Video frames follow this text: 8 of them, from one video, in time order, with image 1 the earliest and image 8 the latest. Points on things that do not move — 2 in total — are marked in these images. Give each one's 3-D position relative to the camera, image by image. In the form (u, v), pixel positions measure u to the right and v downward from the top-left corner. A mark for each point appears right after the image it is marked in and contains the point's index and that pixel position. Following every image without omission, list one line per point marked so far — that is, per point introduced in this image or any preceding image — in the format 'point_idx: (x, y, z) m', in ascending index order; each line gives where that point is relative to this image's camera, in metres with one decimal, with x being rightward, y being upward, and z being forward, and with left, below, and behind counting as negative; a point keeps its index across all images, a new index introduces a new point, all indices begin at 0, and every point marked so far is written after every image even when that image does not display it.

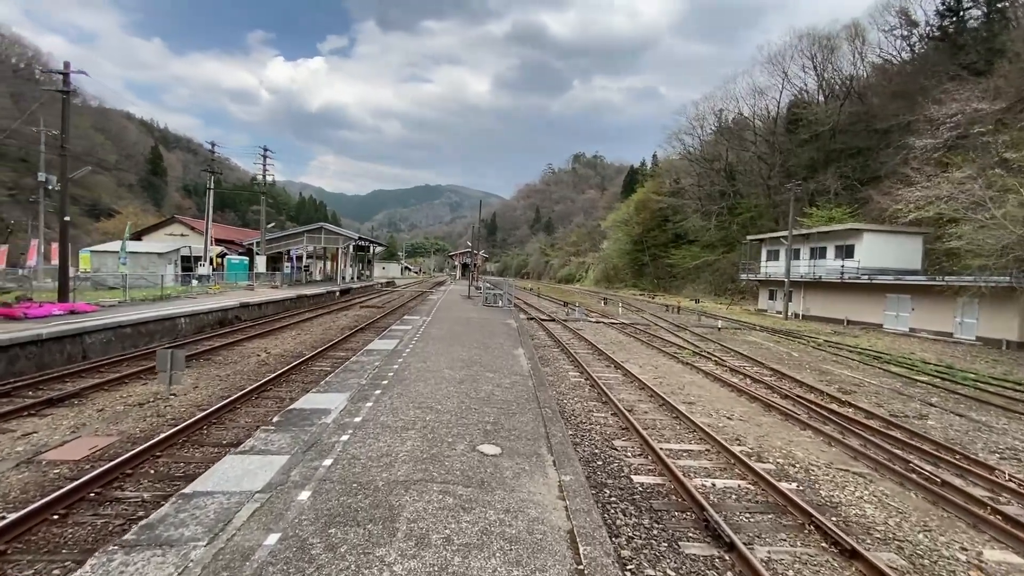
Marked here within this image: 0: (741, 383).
0: (+5.8, -2.4, +12.2) m
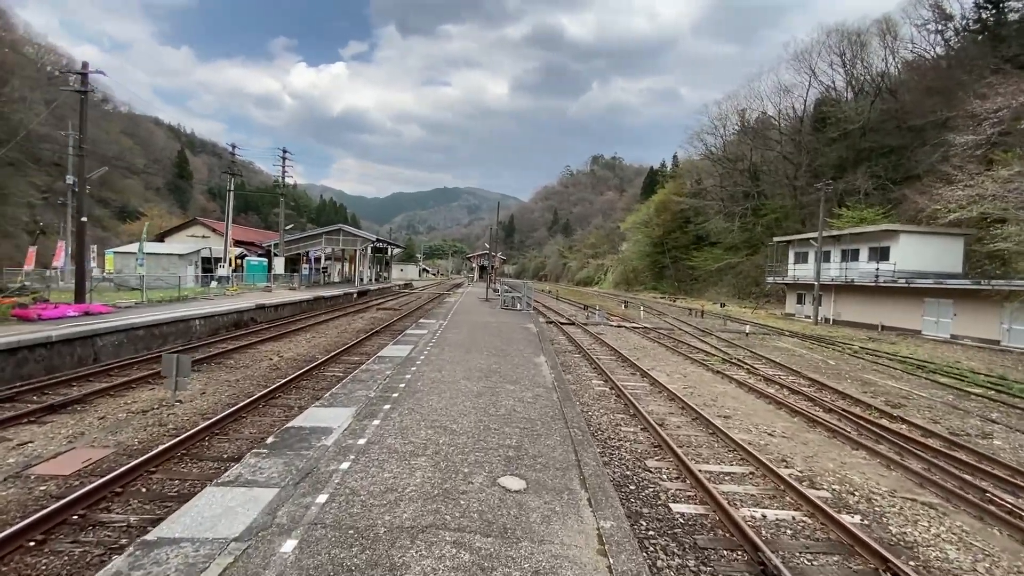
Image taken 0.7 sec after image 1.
0: (+6.3, -2.5, +11.3) m
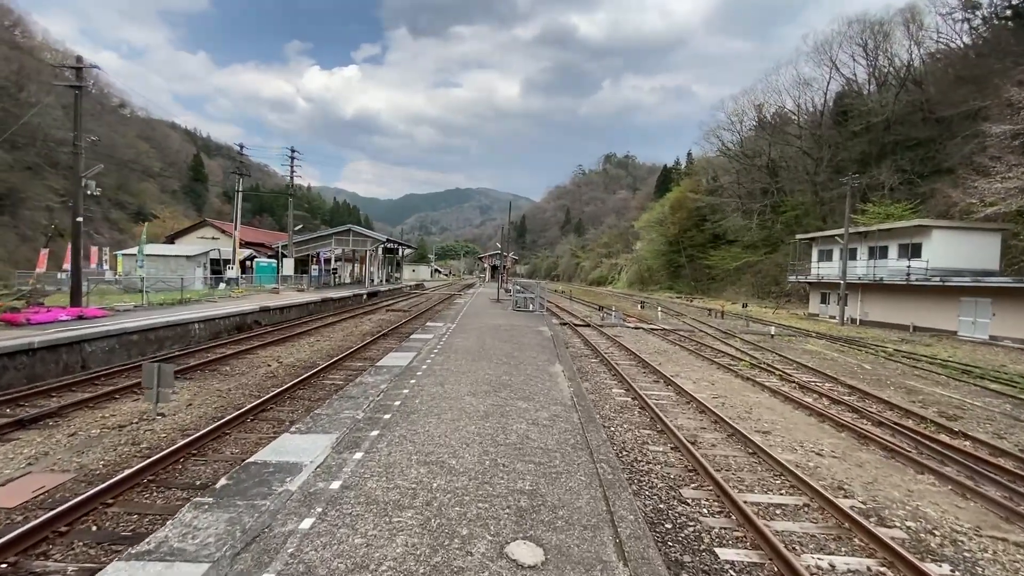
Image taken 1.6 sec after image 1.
0: (+6.5, -2.5, +10.3) m
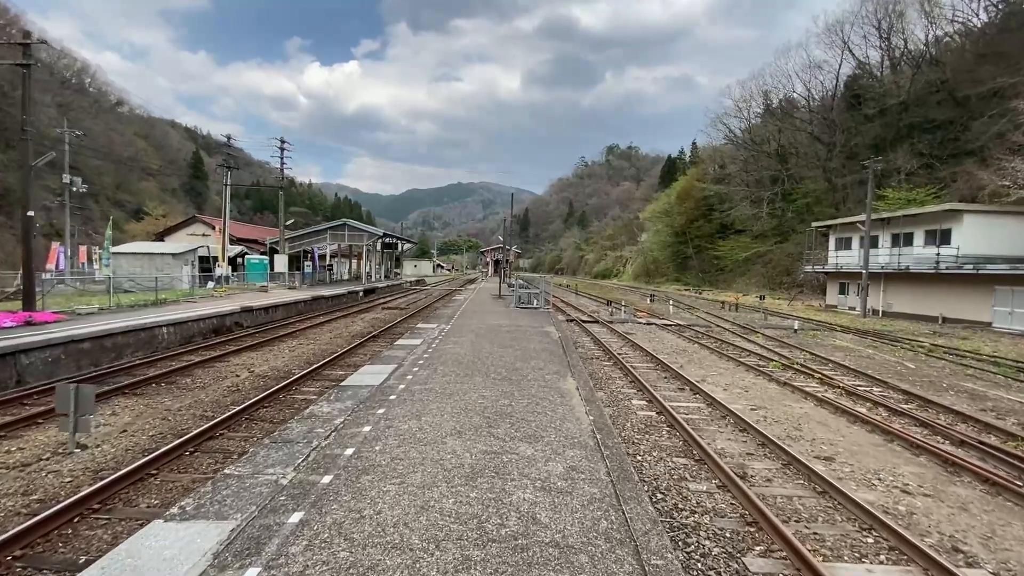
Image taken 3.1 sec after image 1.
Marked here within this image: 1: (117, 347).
0: (+6.6, -2.3, +8.7) m
1: (-9.7, -1.4, +11.9) m
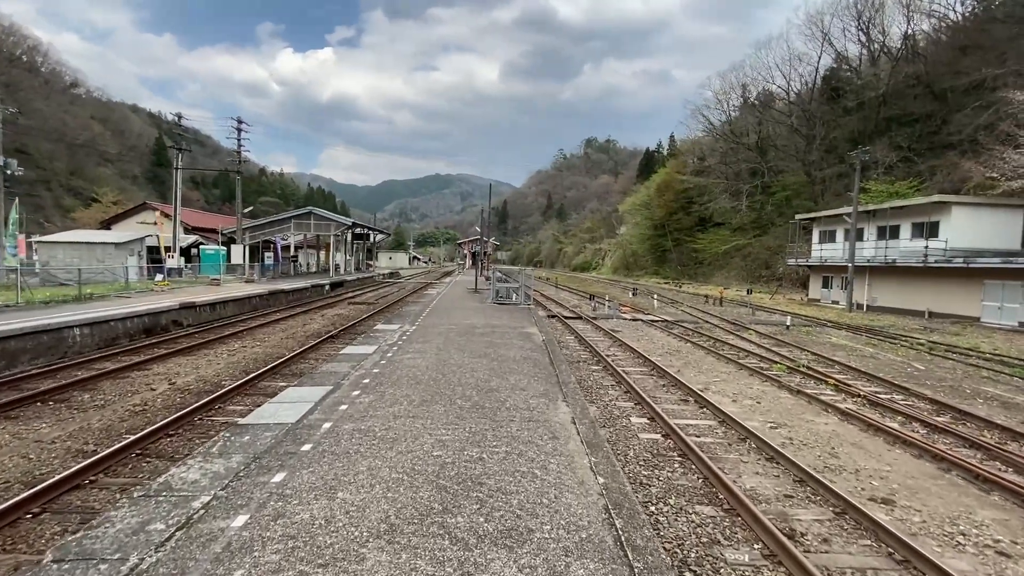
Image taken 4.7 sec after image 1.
0: (+6.2, -2.3, +7.4) m
1: (-10.2, -1.3, +9.8) m
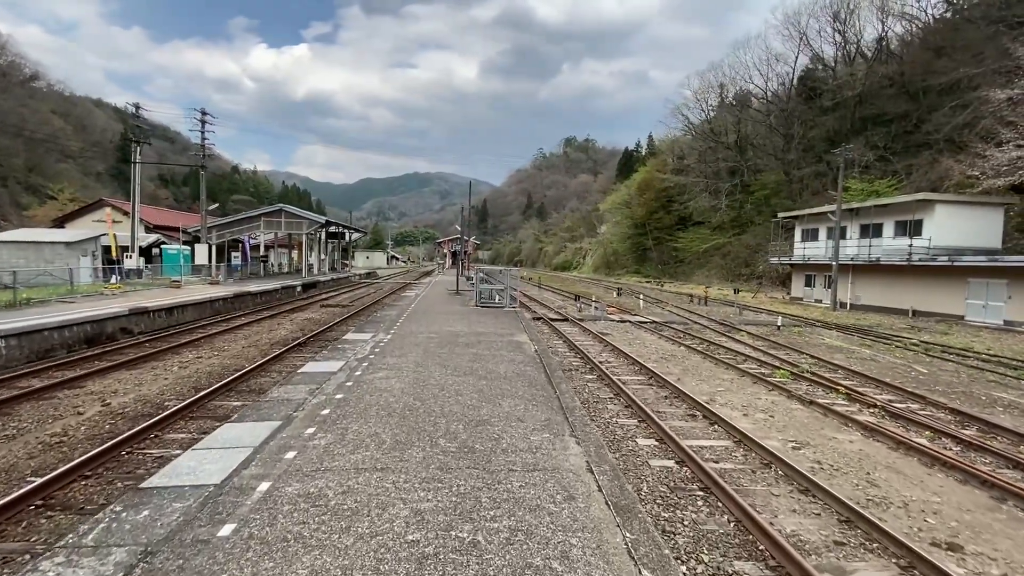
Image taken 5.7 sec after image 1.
0: (+6.1, -2.3, +6.7) m
1: (-10.4, -1.4, +8.4) m
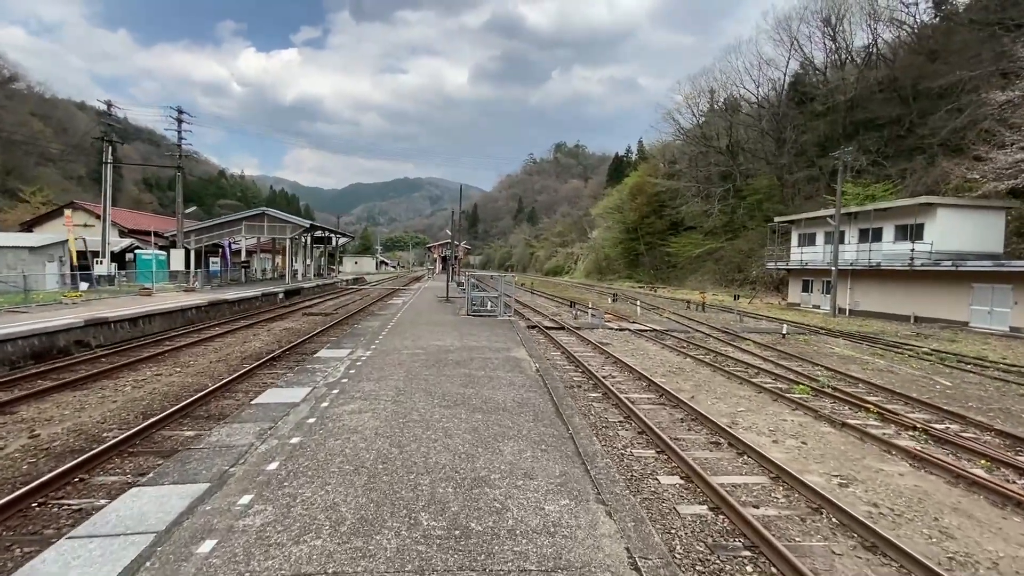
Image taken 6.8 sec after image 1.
0: (+6.1, -2.4, +5.8) m
1: (-10.4, -1.6, +7.2) m
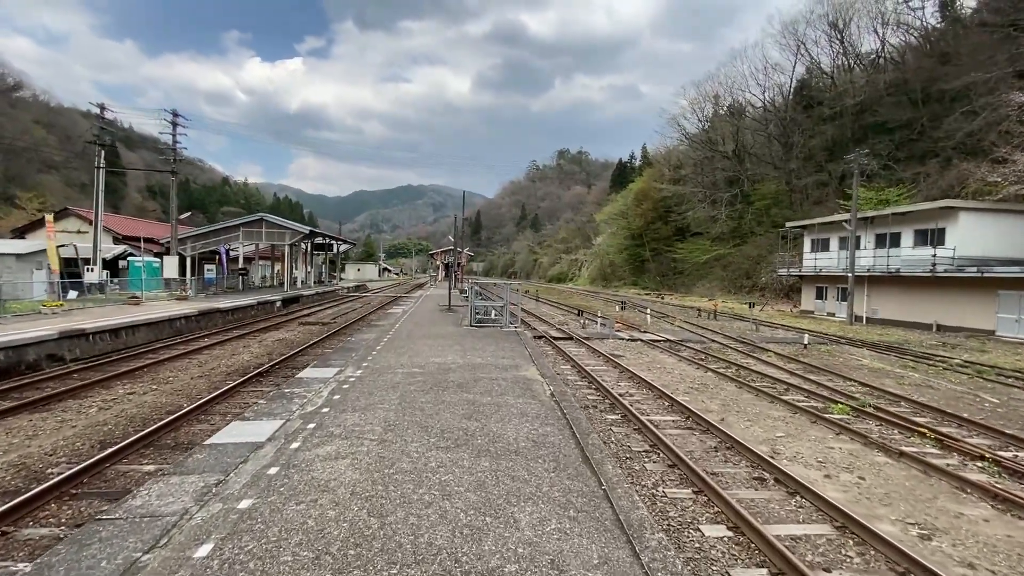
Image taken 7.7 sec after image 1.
0: (+6.2, -2.5, +4.8) m
1: (-10.3, -1.7, +6.3) m
